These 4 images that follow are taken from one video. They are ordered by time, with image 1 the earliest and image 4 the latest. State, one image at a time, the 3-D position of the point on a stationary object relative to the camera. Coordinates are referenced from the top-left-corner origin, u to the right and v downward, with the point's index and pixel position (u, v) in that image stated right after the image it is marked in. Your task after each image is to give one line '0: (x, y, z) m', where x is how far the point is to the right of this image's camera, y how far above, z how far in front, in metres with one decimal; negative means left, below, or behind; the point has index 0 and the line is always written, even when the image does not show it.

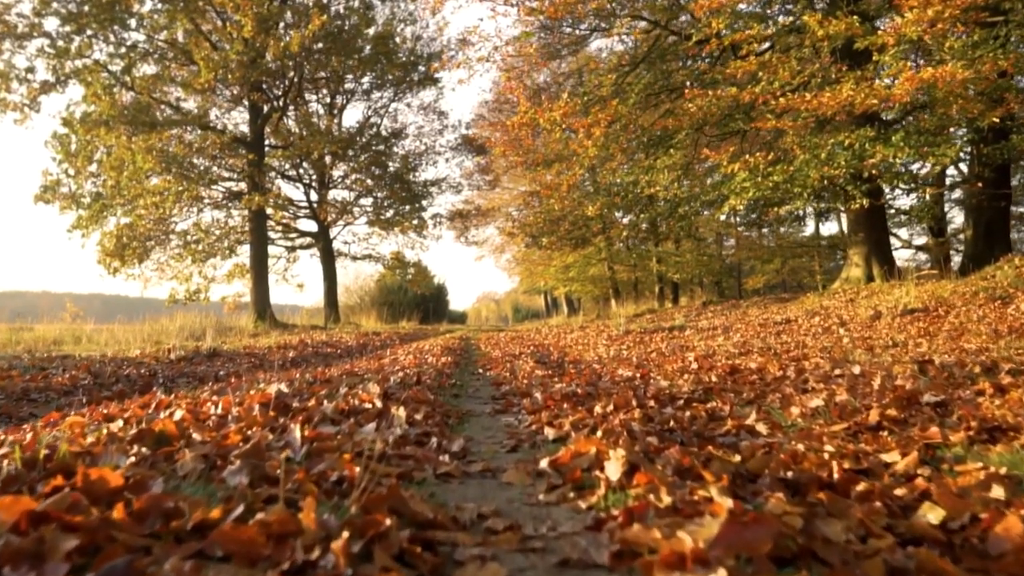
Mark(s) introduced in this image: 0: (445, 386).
0: (-0.4, -0.6, +5.2) m
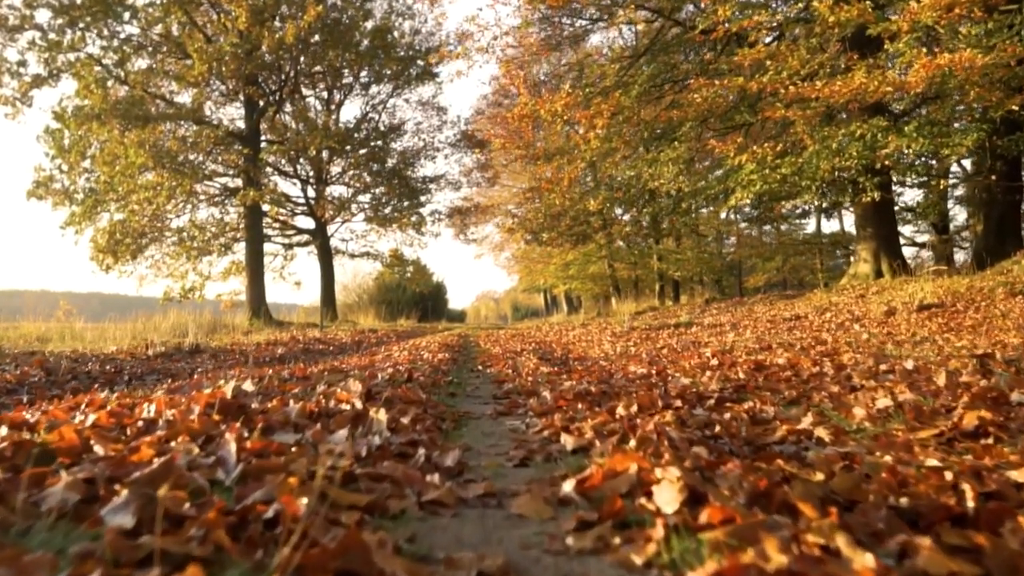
0: (-0.4, -0.6, +4.6) m
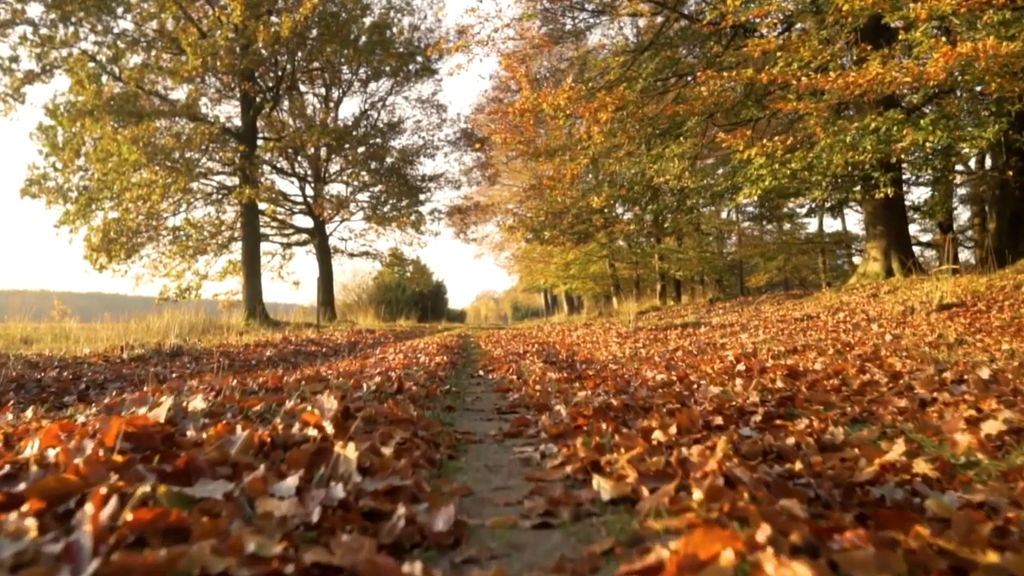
0: (-0.4, -0.5, +4.0) m
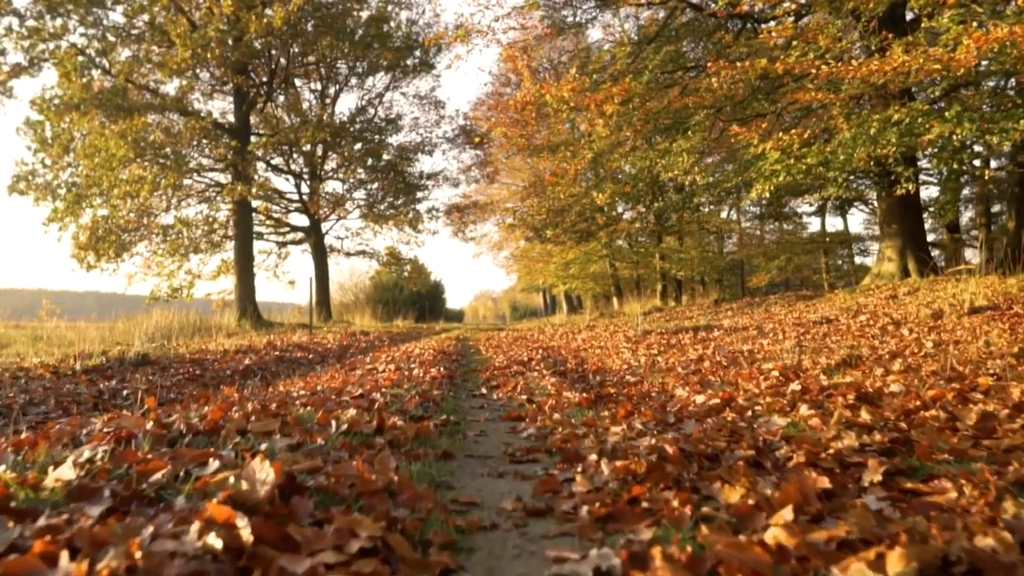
0: (-0.3, -0.6, +3.1) m
